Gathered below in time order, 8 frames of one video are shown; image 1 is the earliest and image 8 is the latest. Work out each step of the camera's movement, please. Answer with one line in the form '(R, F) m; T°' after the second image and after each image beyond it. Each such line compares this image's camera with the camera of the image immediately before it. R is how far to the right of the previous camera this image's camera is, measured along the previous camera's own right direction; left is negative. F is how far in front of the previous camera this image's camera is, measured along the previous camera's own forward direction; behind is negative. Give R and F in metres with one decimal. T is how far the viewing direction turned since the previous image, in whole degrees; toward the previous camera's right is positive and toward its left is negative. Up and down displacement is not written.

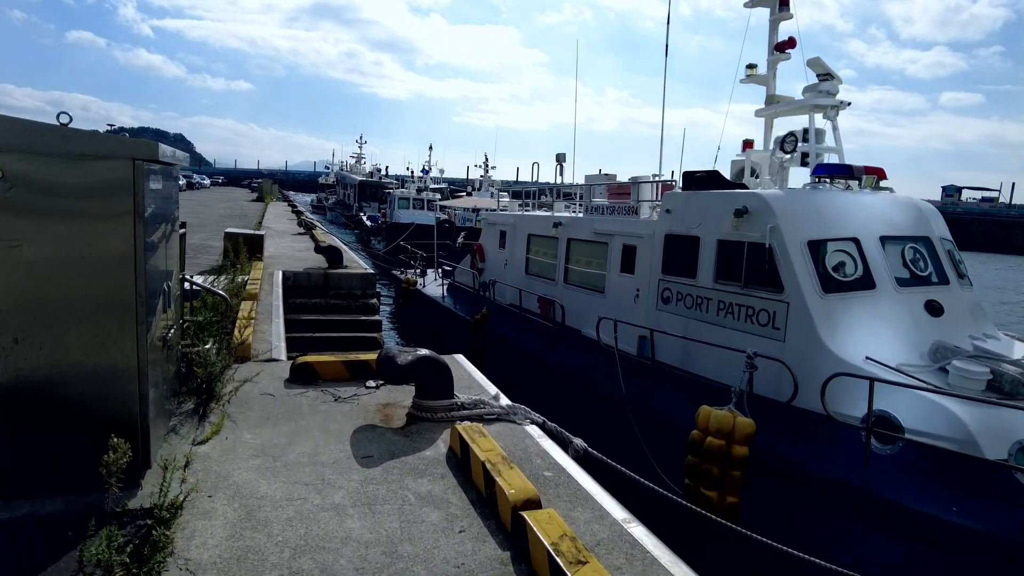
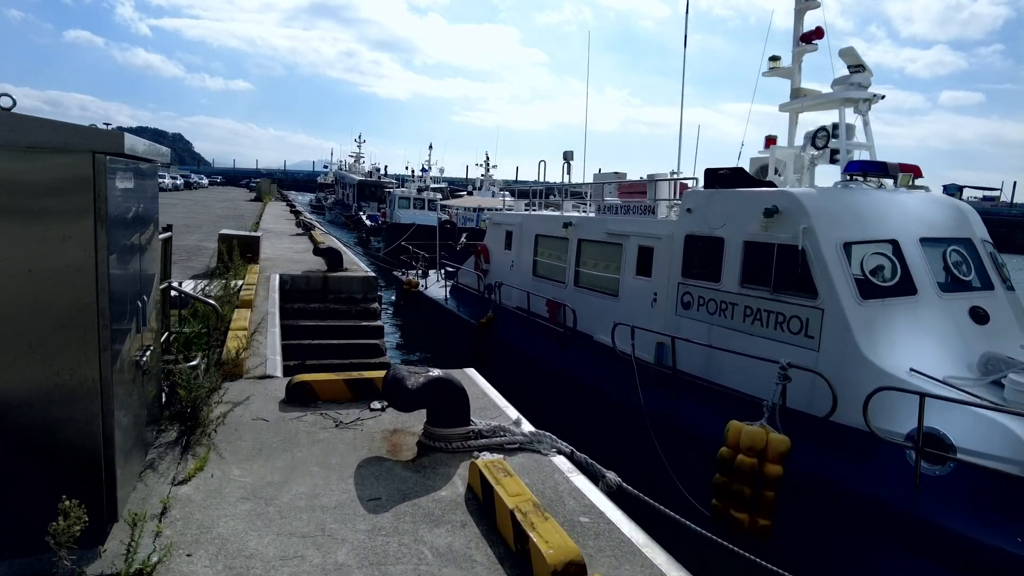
(-0.1, +0.4) m; 0°
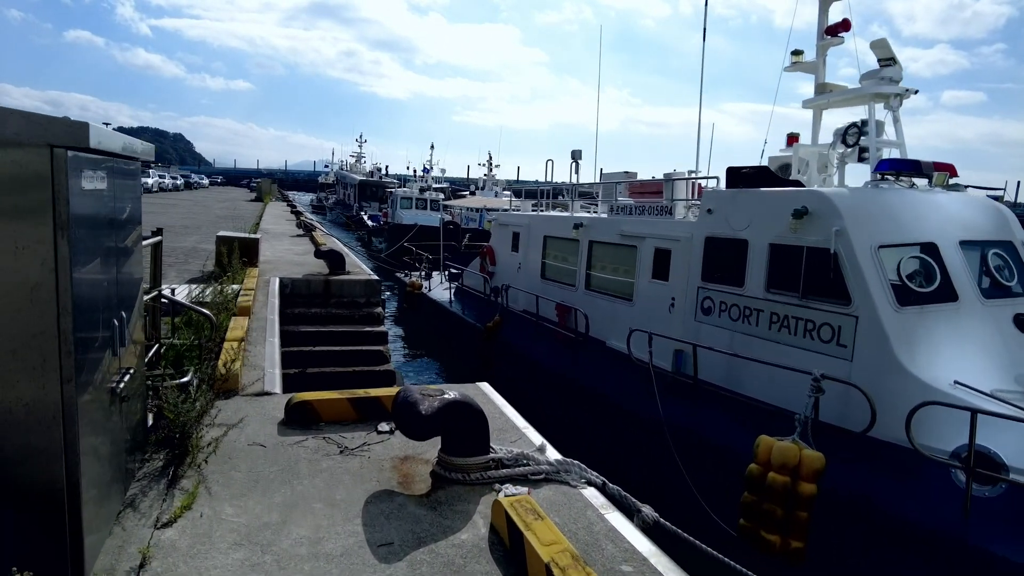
(-0.1, +0.3) m; 0°
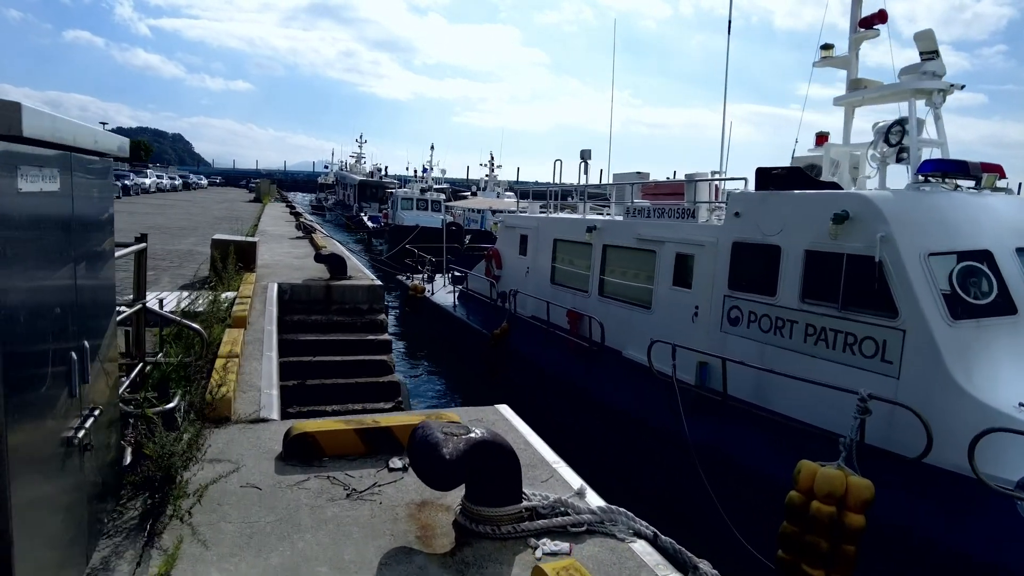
(-0.1, +0.4) m; 0°
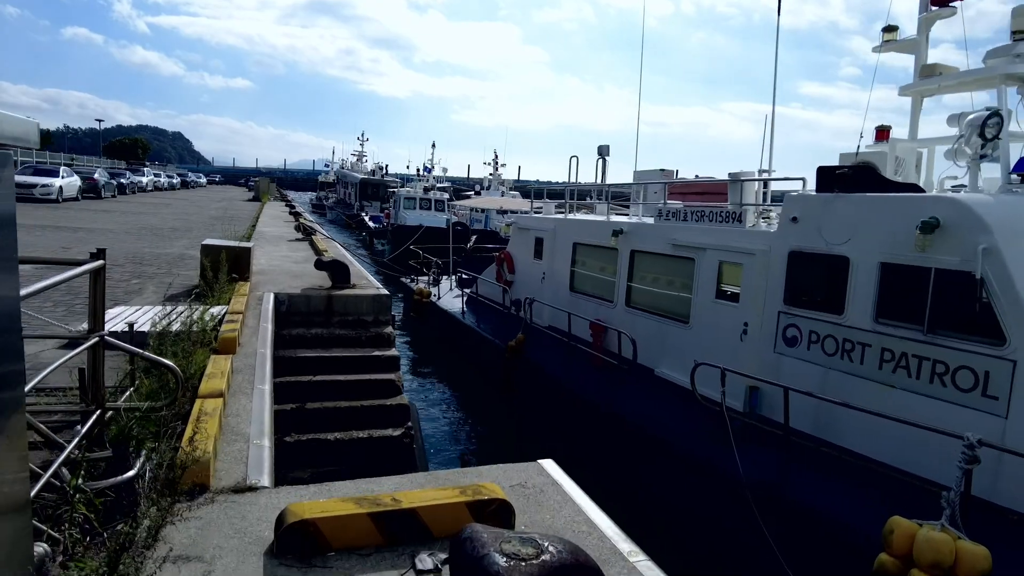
(-0.2, +0.8) m; 0°
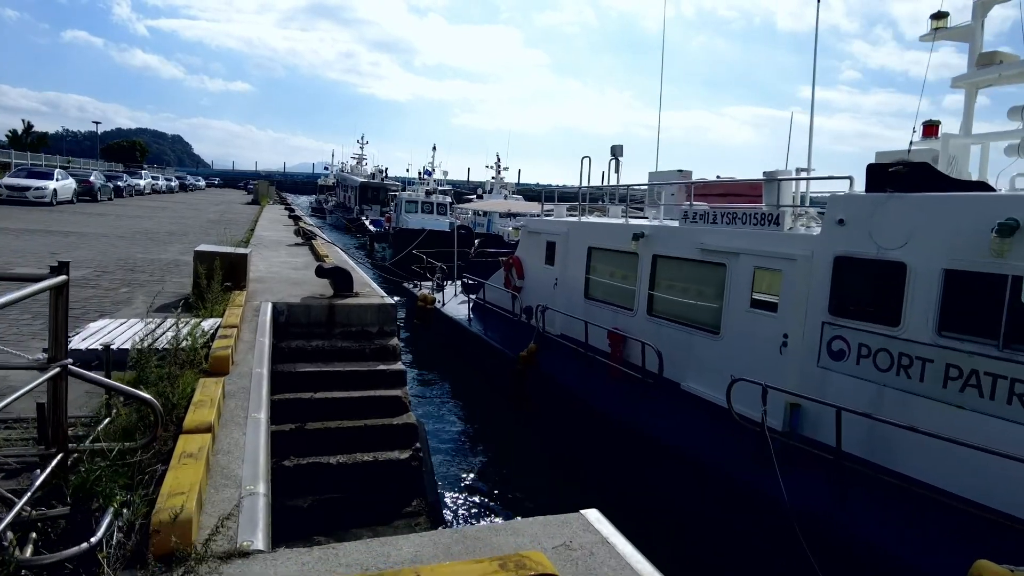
(-0.2, +0.5) m; 0°
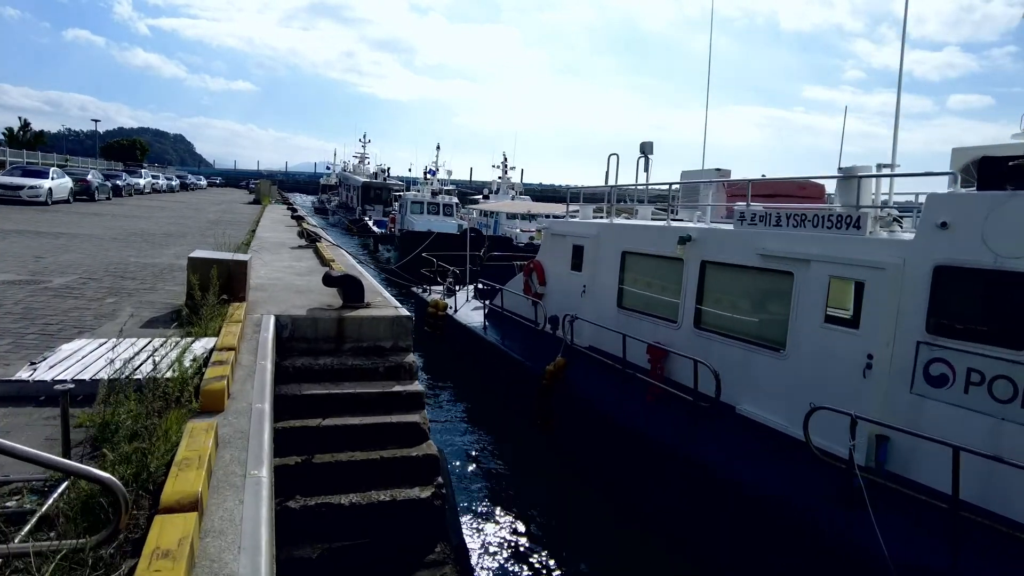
(-0.3, +0.8) m; 0°
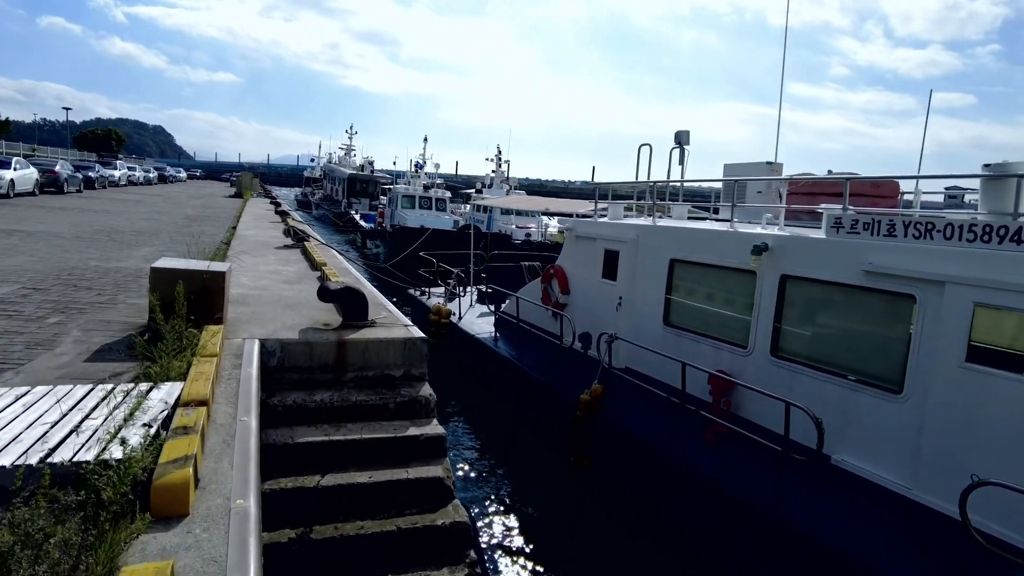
(-0.5, +1.2) m; +1°
